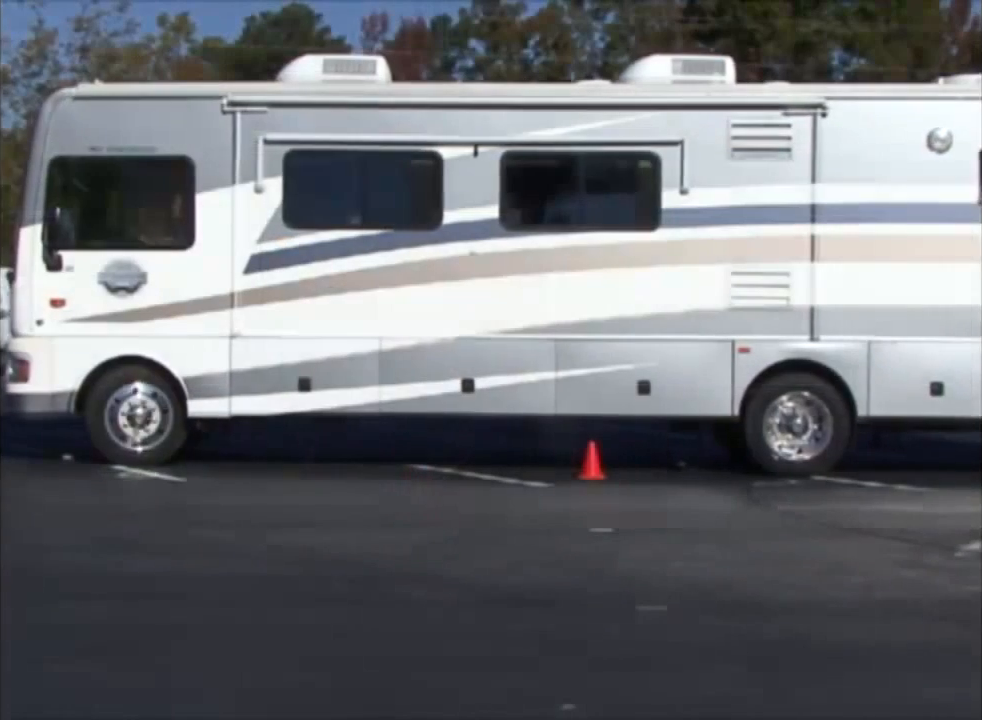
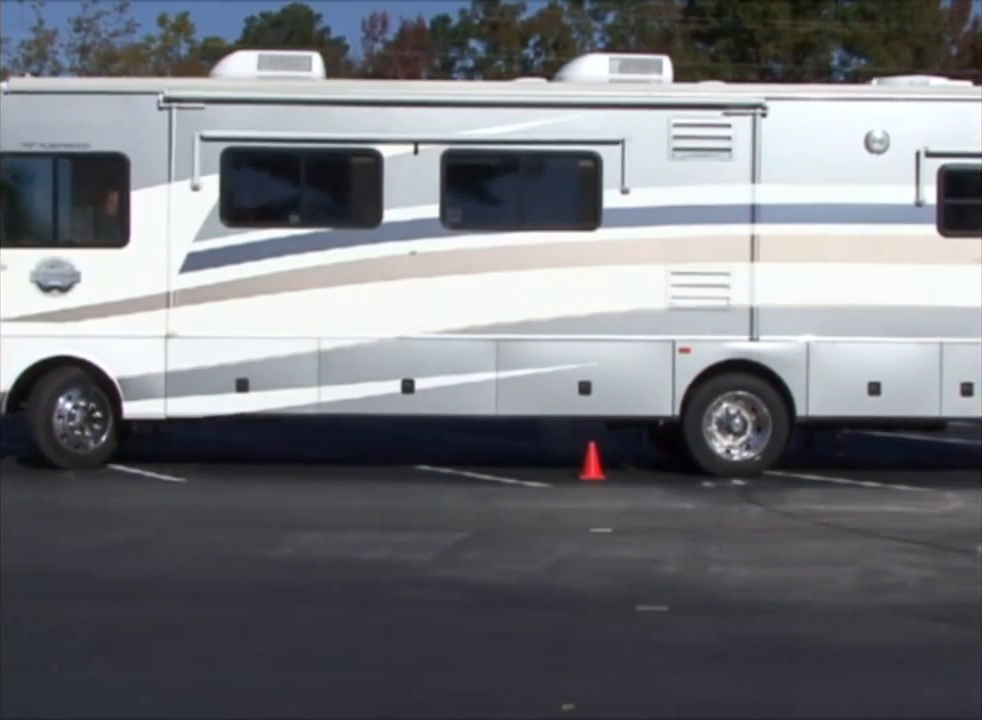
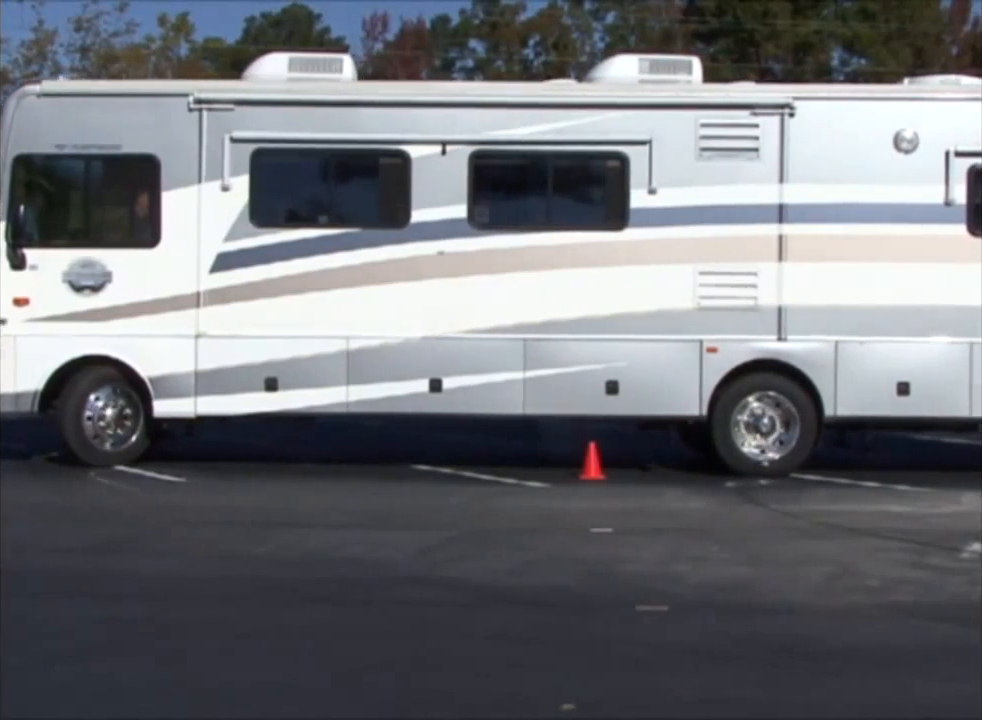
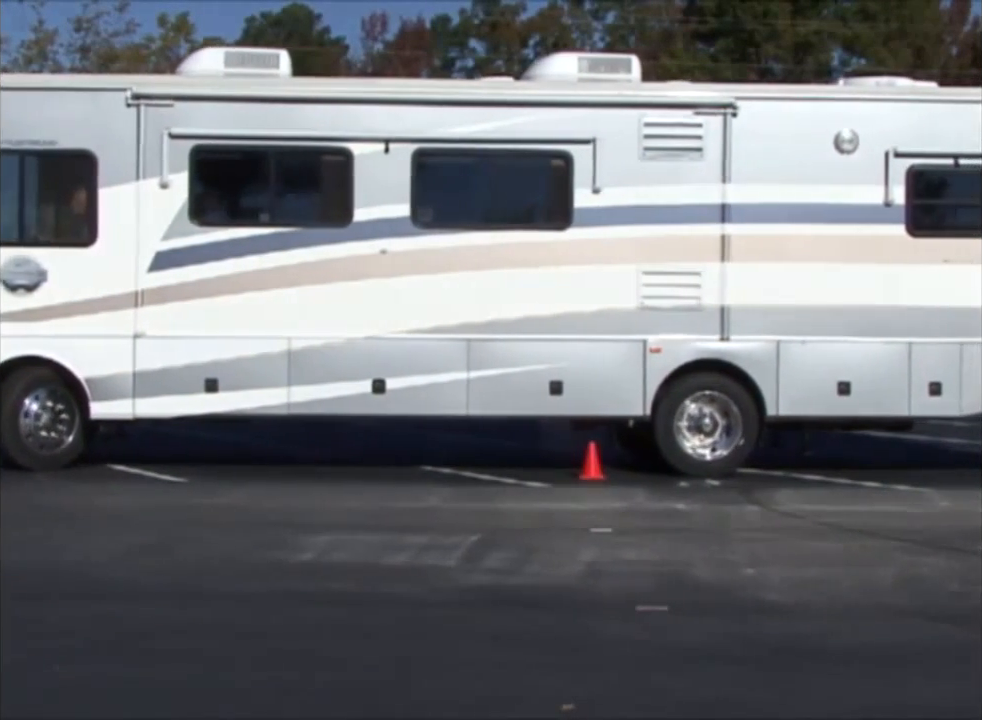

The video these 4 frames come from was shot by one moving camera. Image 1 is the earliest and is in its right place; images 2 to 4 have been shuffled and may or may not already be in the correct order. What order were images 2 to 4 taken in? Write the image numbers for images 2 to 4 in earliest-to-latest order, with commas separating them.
3, 2, 4
